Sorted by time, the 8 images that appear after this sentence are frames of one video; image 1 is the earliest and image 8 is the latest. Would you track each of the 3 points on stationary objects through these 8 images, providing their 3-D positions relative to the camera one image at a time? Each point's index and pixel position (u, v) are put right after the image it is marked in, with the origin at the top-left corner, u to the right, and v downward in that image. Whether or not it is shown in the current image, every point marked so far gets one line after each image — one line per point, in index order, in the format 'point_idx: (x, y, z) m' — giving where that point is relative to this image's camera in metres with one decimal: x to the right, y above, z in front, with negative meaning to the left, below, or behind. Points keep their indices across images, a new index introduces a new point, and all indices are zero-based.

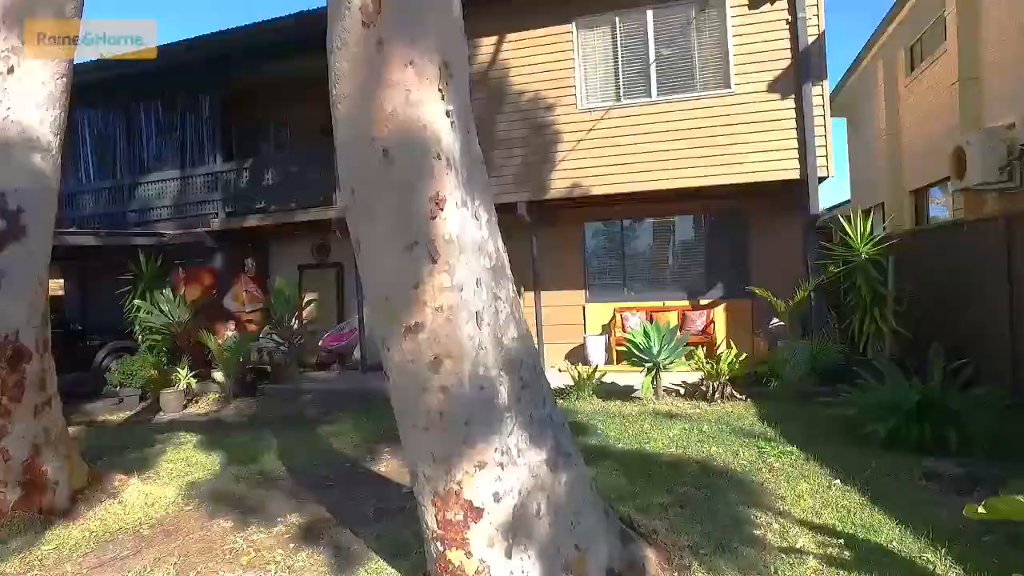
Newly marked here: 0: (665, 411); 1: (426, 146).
0: (+1.7, -1.3, +7.4) m
1: (-0.3, +0.5, +2.3) m
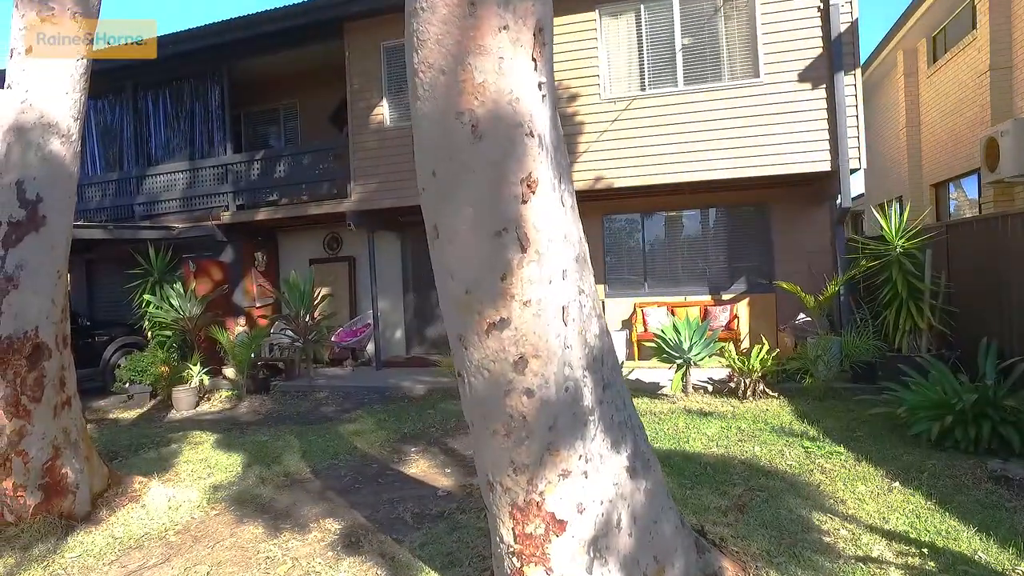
0: (+2.0, -1.3, +7.2) m
1: (0.0, +0.5, +2.1) m
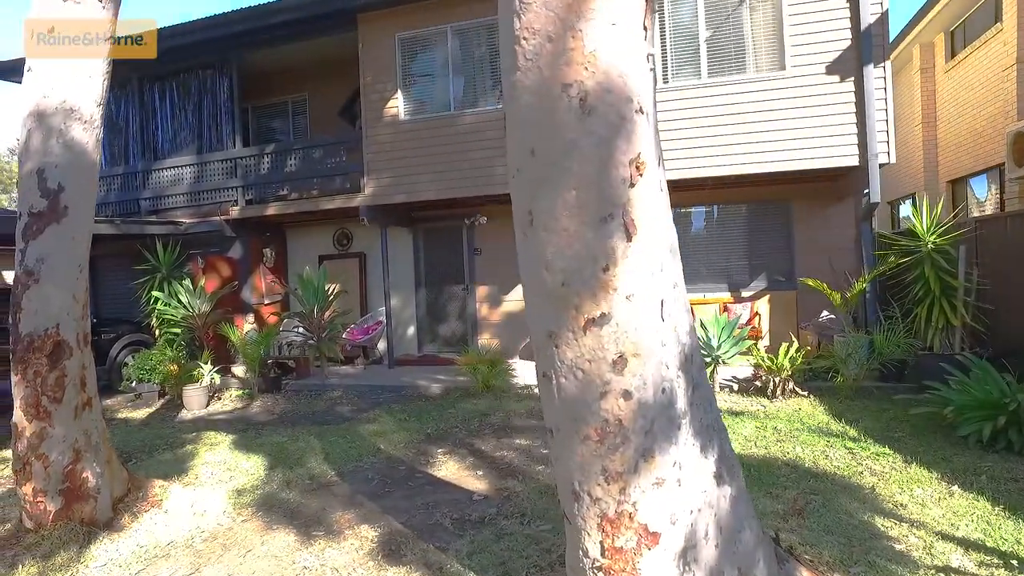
0: (+2.2, -1.2, +7.0) m
1: (+0.3, +0.5, +1.9) m
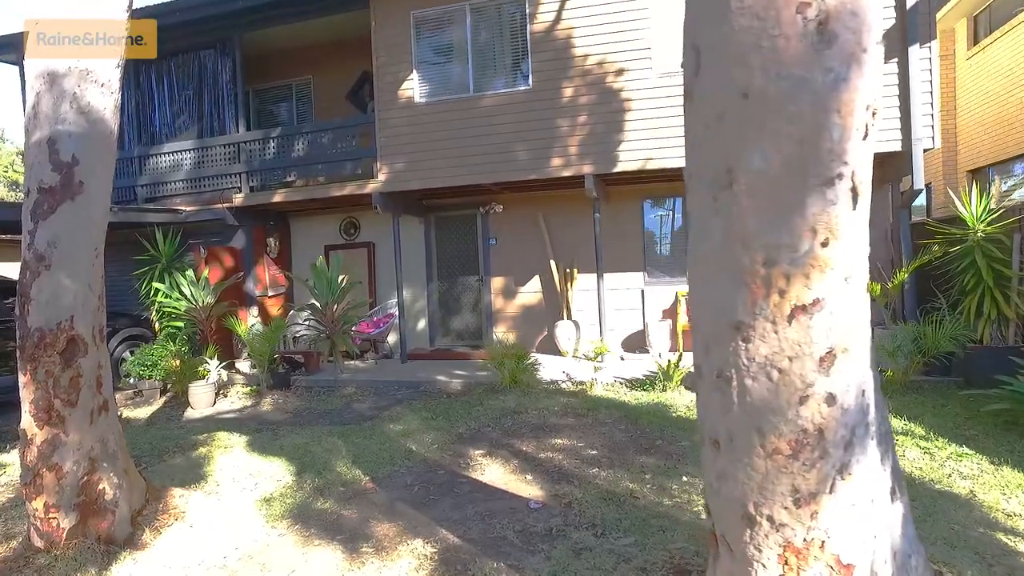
0: (+2.6, -1.1, +6.7) m
1: (+0.8, +0.6, +1.5) m
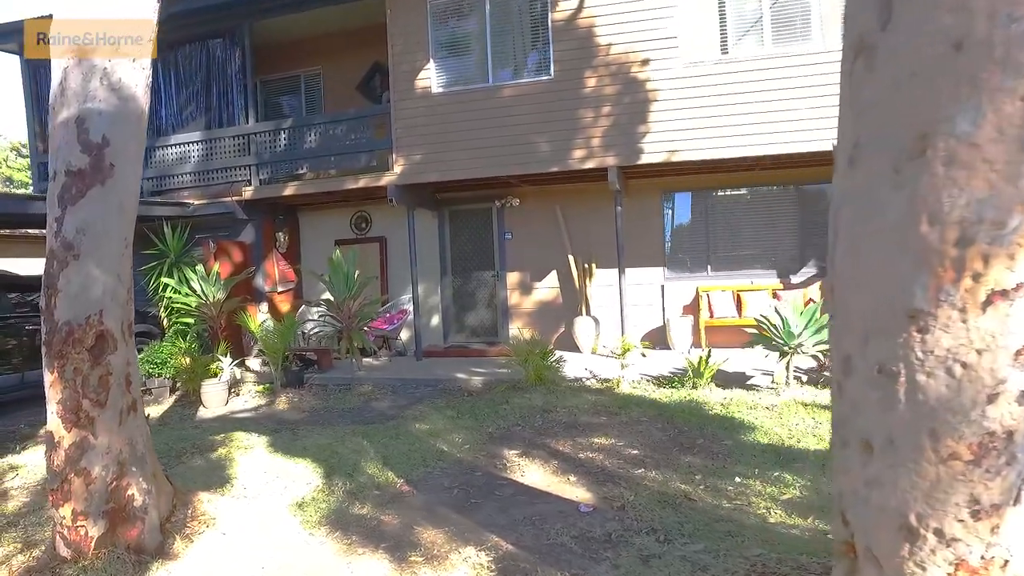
0: (+2.8, -1.1, +6.5) m
1: (+1.1, +0.6, +1.2) m
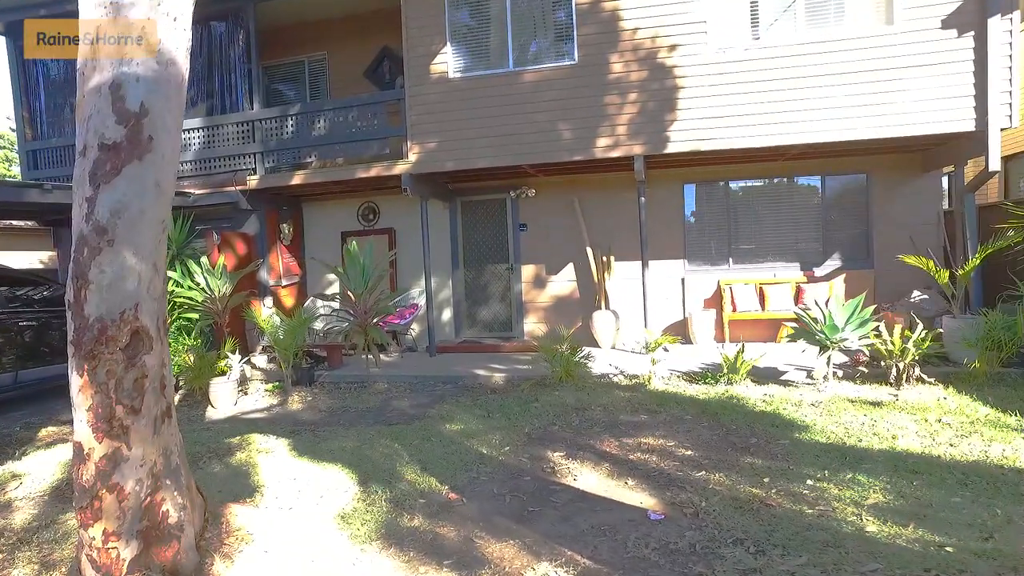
0: (+3.1, -1.0, +6.2) m
1: (+1.5, +0.7, +0.9) m
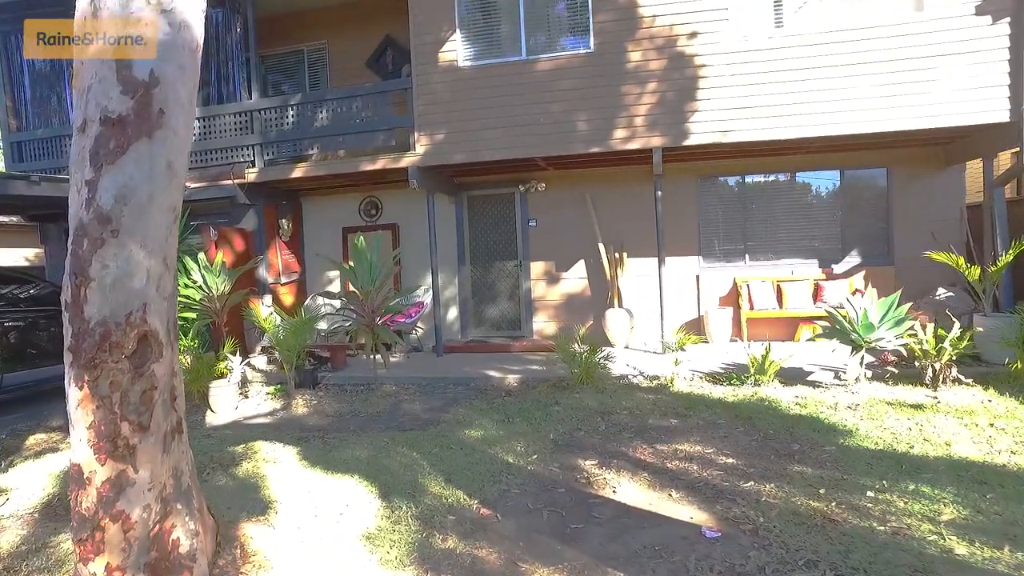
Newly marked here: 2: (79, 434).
0: (+3.3, -1.0, +5.9) m
1: (+1.8, +0.7, +0.6) m
2: (-1.6, -0.5, +2.5) m
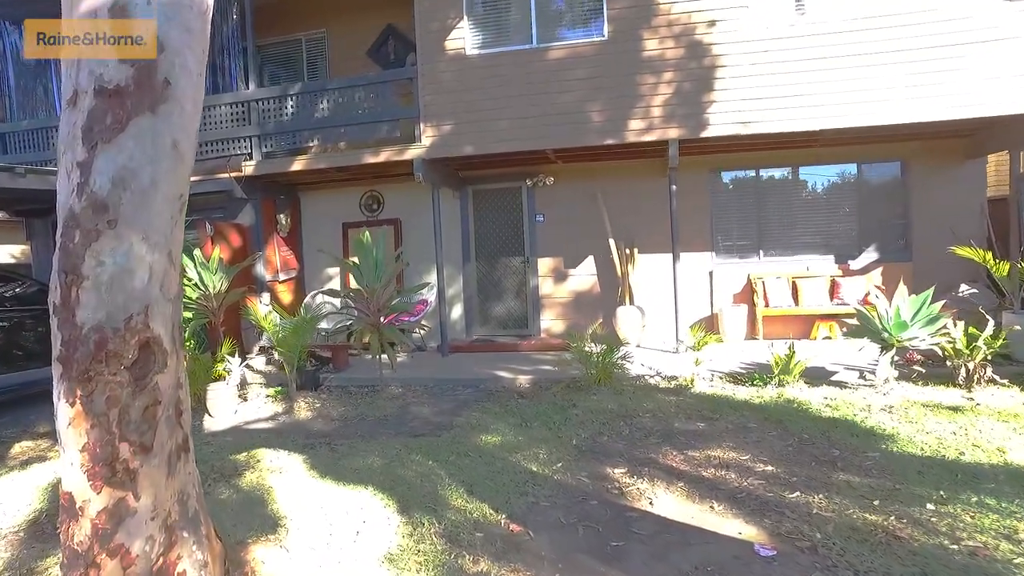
0: (+3.5, -0.9, +5.6) m
1: (+2.0, +0.7, +0.3) m
2: (-1.4, -0.5, +2.2) m
